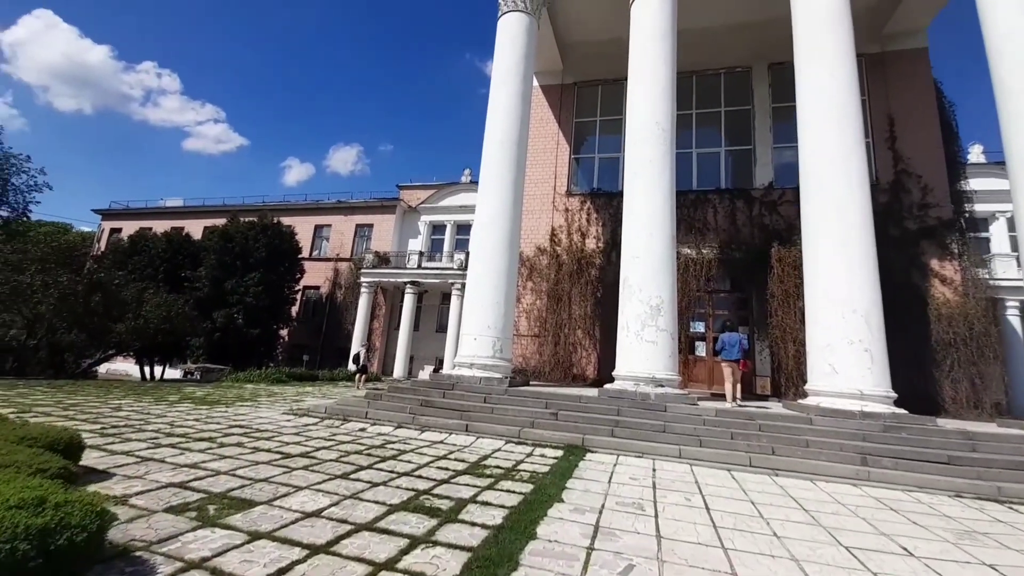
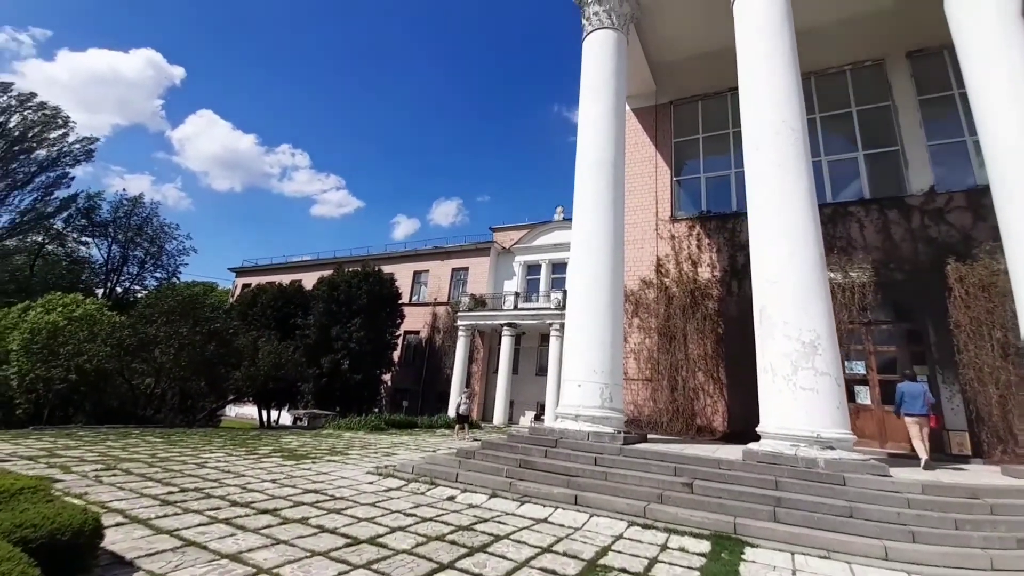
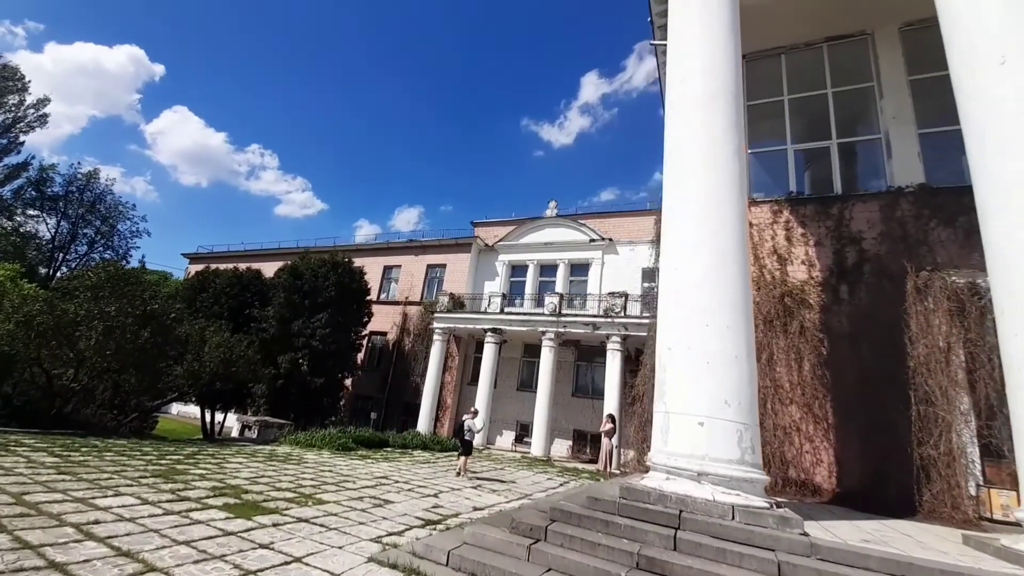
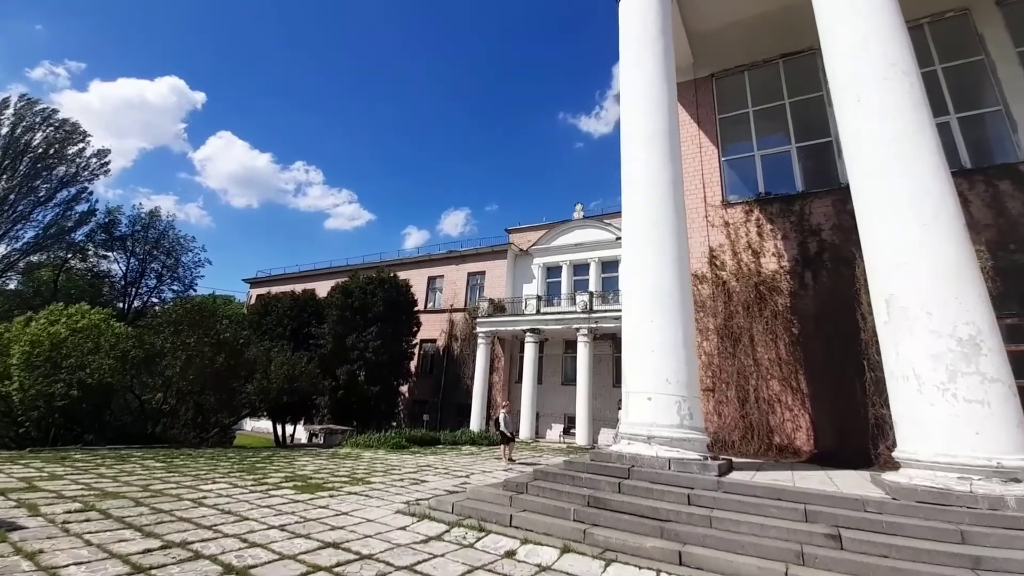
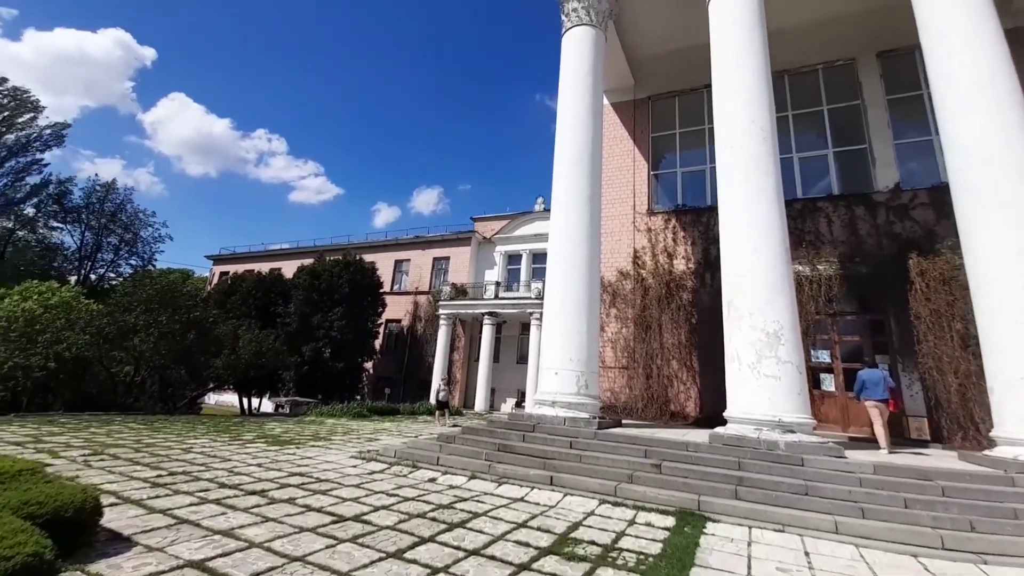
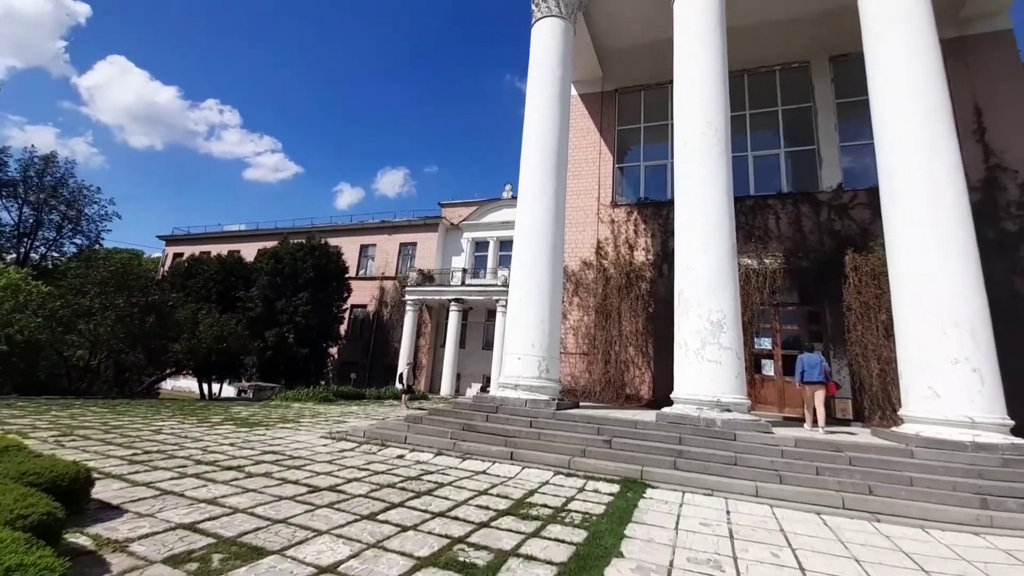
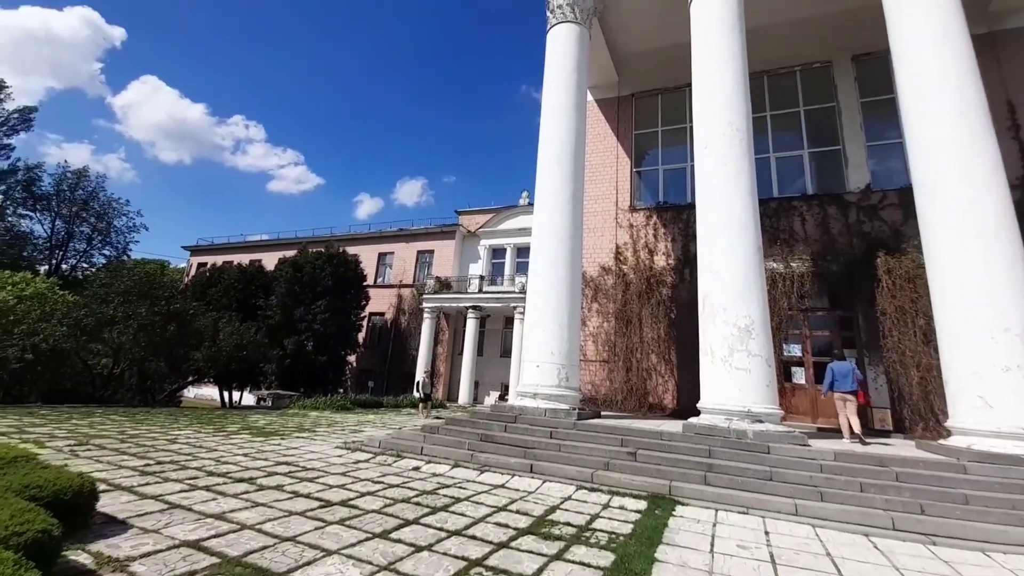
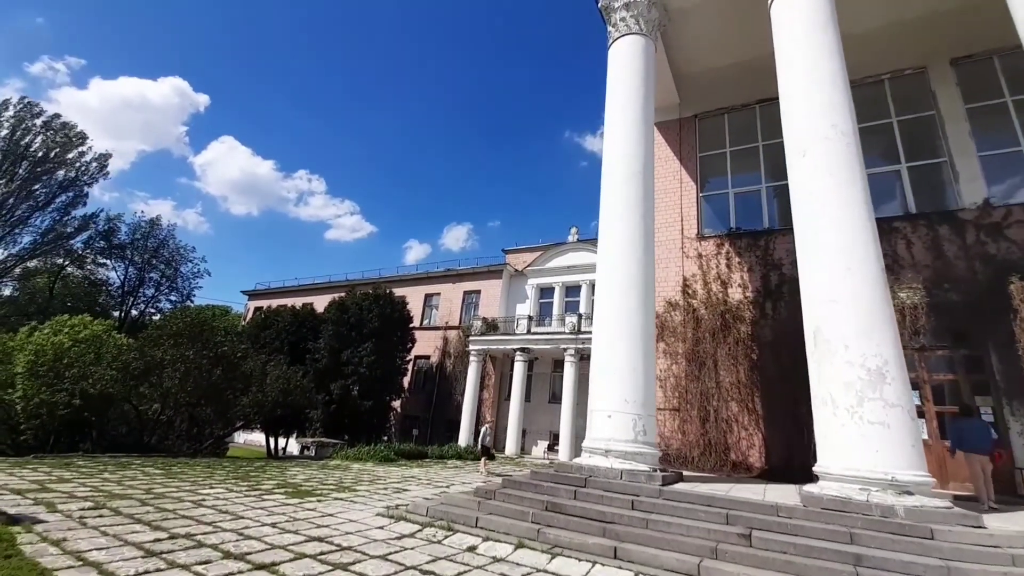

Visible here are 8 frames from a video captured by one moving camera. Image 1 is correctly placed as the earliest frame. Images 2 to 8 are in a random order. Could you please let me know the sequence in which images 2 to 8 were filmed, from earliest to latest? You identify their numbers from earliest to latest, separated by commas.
6, 7, 5, 2, 8, 4, 3
